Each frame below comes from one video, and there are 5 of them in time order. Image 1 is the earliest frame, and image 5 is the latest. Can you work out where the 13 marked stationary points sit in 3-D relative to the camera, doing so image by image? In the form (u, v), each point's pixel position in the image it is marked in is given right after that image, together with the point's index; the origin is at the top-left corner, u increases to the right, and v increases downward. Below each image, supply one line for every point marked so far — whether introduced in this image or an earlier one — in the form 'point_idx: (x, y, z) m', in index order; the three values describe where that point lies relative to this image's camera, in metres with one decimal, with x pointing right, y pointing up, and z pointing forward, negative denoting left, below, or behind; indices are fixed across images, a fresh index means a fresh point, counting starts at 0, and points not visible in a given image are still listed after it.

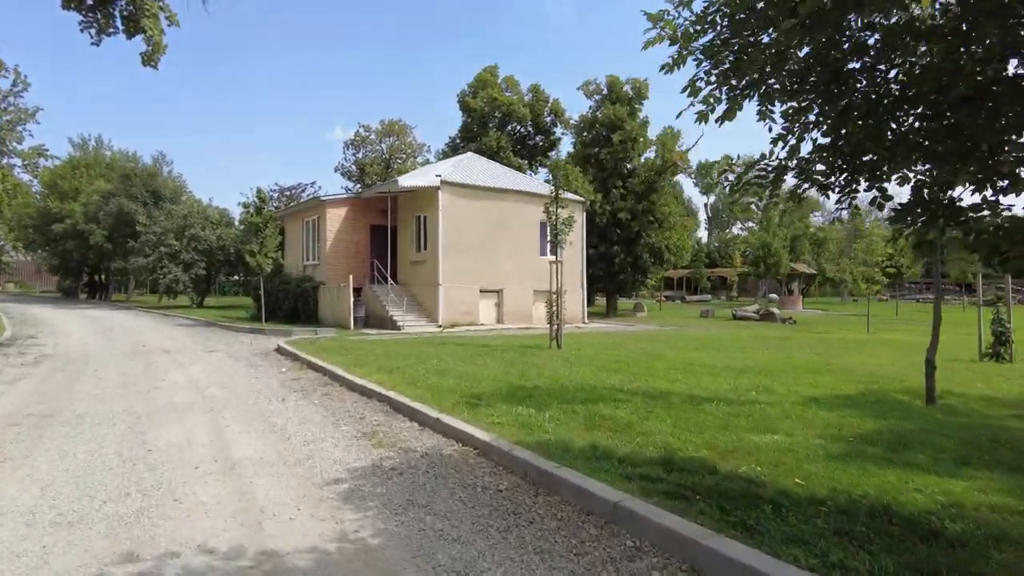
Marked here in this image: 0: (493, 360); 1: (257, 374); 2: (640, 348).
0: (-0.3, -1.3, +11.5) m
1: (-4.0, -1.4, +10.4) m
2: (+3.0, -1.4, +15.5) m
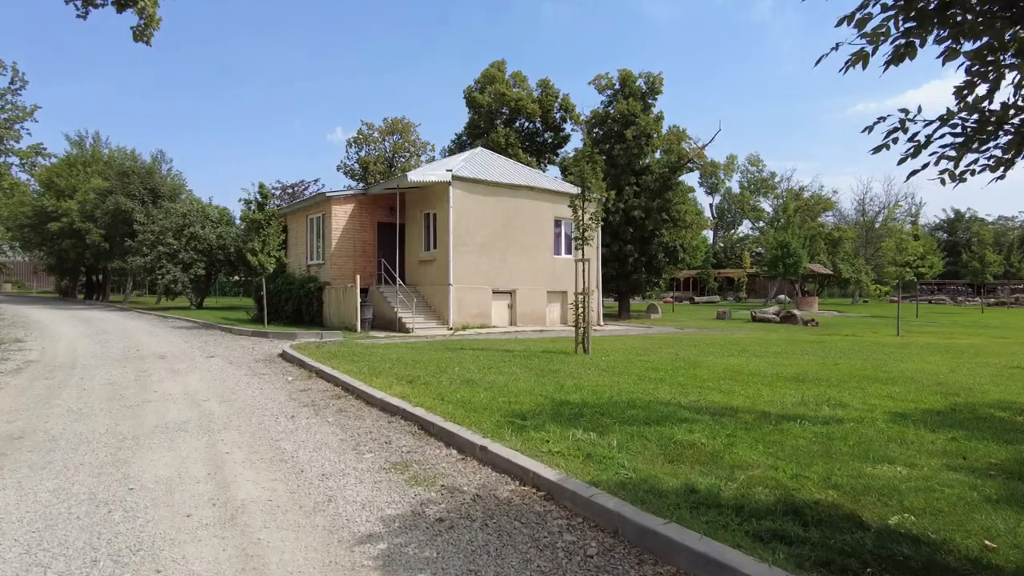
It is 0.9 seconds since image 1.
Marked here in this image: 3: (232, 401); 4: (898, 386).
0: (+0.1, -1.3, +10.4) m
1: (-3.5, -1.4, +9.3) m
2: (+3.5, -1.4, +14.4) m
3: (-3.4, -1.4, +8.0) m
4: (+5.6, -1.4, +9.6) m
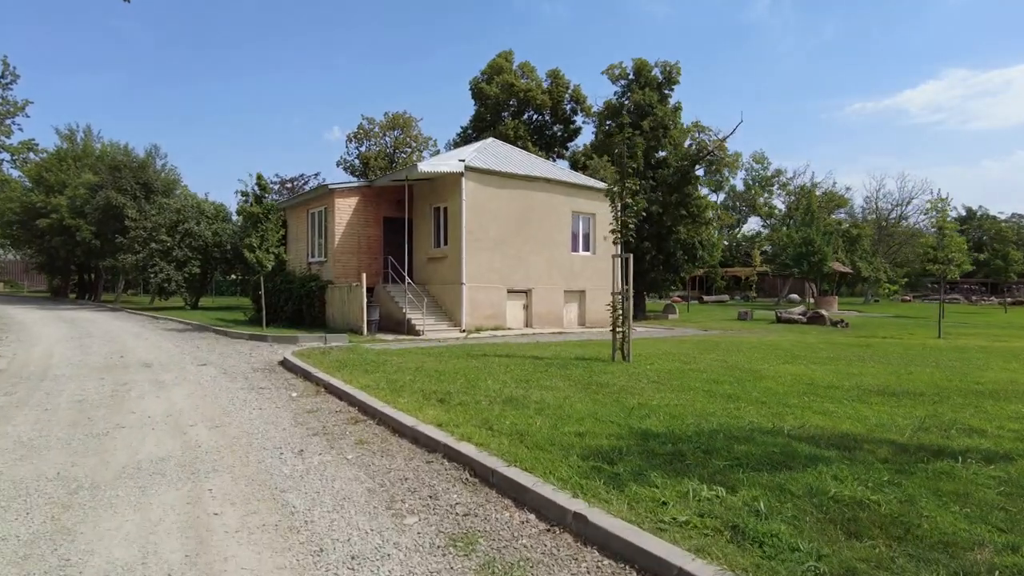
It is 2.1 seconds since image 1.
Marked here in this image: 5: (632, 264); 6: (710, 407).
0: (+0.7, -1.3, +8.9) m
1: (-3.0, -1.3, +7.8) m
2: (+4.0, -1.4, +12.9) m
3: (-2.8, -1.4, +6.5) m
4: (+6.1, -1.4, +8.1) m
5: (+2.3, +0.4, +12.6) m
6: (+2.2, -1.3, +7.2) m
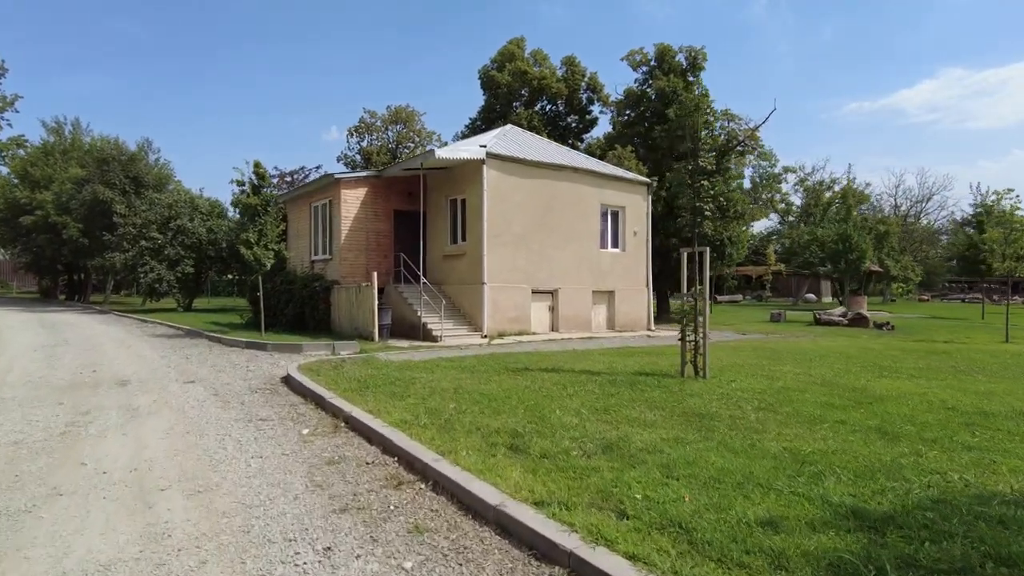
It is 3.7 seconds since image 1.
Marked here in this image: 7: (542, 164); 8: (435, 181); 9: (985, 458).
0: (+1.5, -1.3, +6.9) m
1: (-2.2, -1.4, +5.8) m
2: (+4.8, -1.4, +10.9) m
3: (-2.0, -1.4, +4.4) m
4: (+6.9, -1.4, +6.1) m
5: (+3.0, +0.4, +10.5) m
6: (+2.9, -1.3, +5.2) m
7: (+0.8, +3.6, +19.2) m
8: (-2.3, +3.2, +19.8) m
9: (+3.8, -1.4, +5.3) m
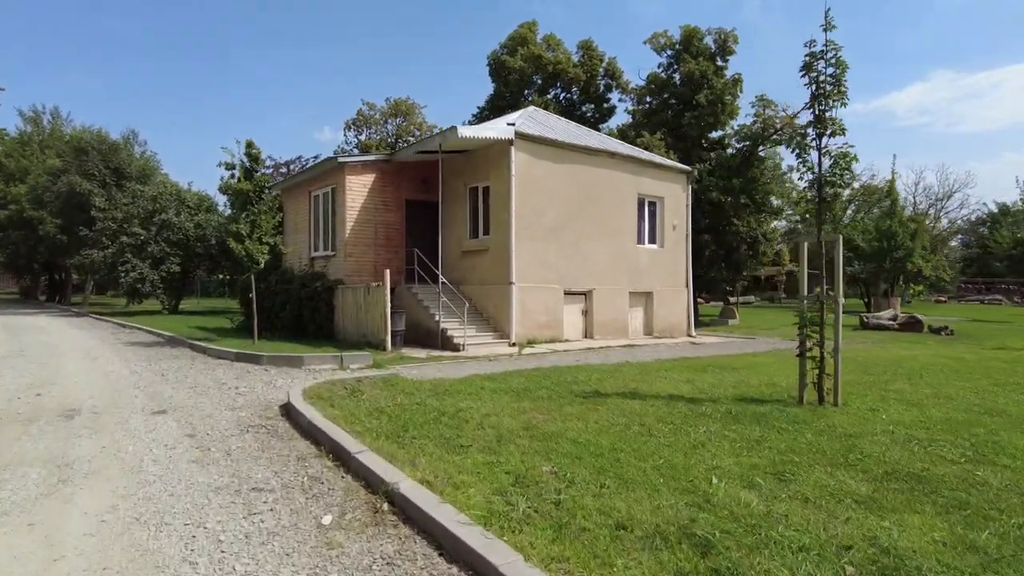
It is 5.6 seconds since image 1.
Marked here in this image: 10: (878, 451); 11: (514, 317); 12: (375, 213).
0: (+2.3, -1.3, +4.5) m
1: (-1.3, -1.4, +3.4) m
2: (+5.6, -1.4, +8.6) m
3: (-1.1, -1.4, +2.0) m
4: (+7.8, -1.4, +3.8) m
5: (+3.9, +0.4, +8.2) m
6: (+3.8, -1.3, +2.9) m
7: (+1.6, +3.6, +16.8) m
8: (-1.6, +3.2, +17.4) m
9: (+4.7, -1.4, +3.0) m
10: (+3.1, -1.3, +5.6) m
11: (+0.1, -0.7, +15.5) m
12: (-3.6, +2.0, +17.2) m
